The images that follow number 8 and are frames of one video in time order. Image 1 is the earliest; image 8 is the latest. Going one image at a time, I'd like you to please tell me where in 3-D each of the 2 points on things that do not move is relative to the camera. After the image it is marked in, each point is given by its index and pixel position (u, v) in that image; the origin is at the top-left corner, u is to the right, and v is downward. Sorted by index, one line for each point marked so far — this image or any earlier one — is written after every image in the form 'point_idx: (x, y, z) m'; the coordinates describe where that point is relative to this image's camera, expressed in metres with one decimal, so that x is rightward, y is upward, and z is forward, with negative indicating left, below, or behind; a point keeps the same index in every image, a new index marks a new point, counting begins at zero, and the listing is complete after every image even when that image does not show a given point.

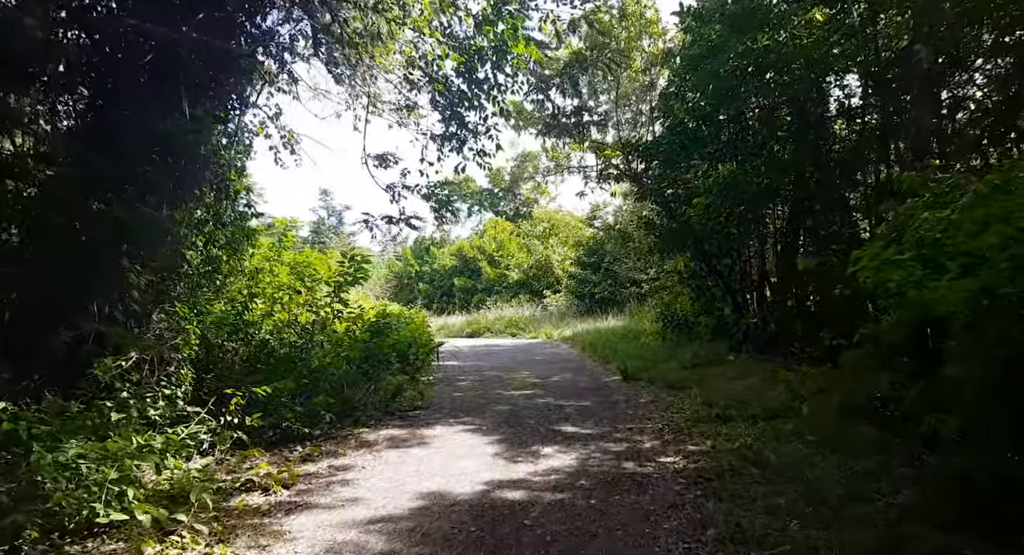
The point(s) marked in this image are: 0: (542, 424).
0: (+0.3, -1.5, +8.0) m
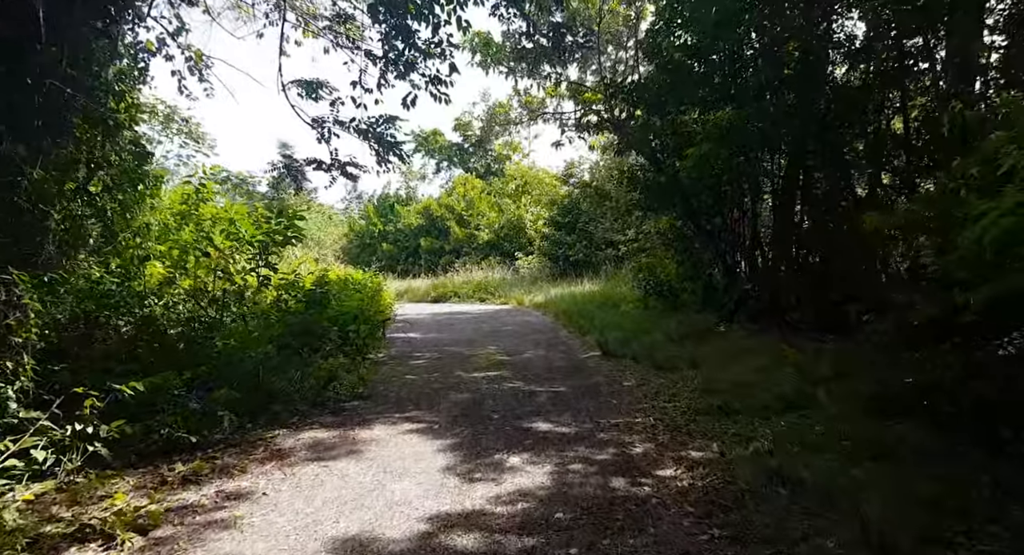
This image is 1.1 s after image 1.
0: (0.0, -1.2, +6.5) m
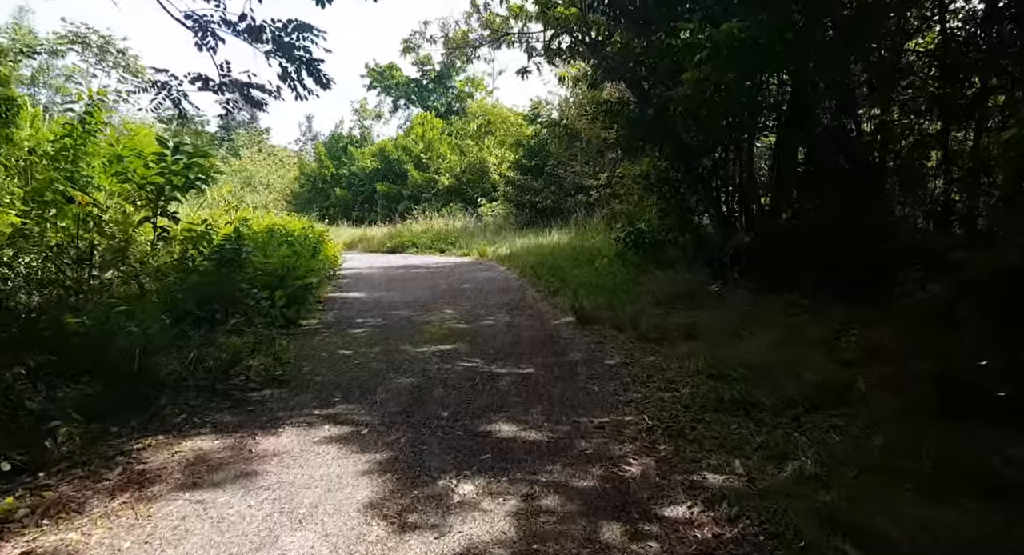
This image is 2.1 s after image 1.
0: (-0.3, -0.9, +5.0) m
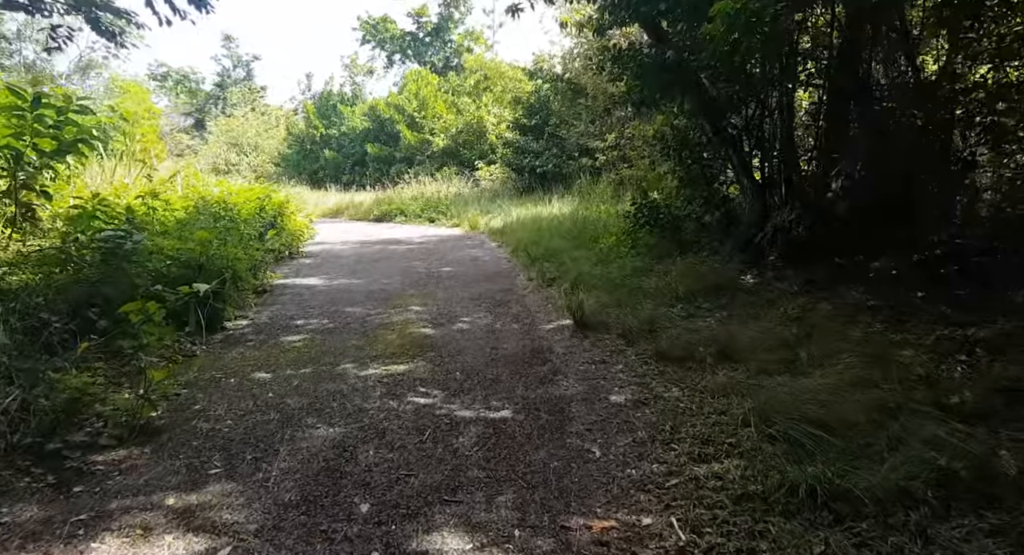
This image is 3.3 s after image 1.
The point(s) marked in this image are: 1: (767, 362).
0: (-0.5, -1.0, +3.2) m
1: (+1.6, -0.5, +4.9) m
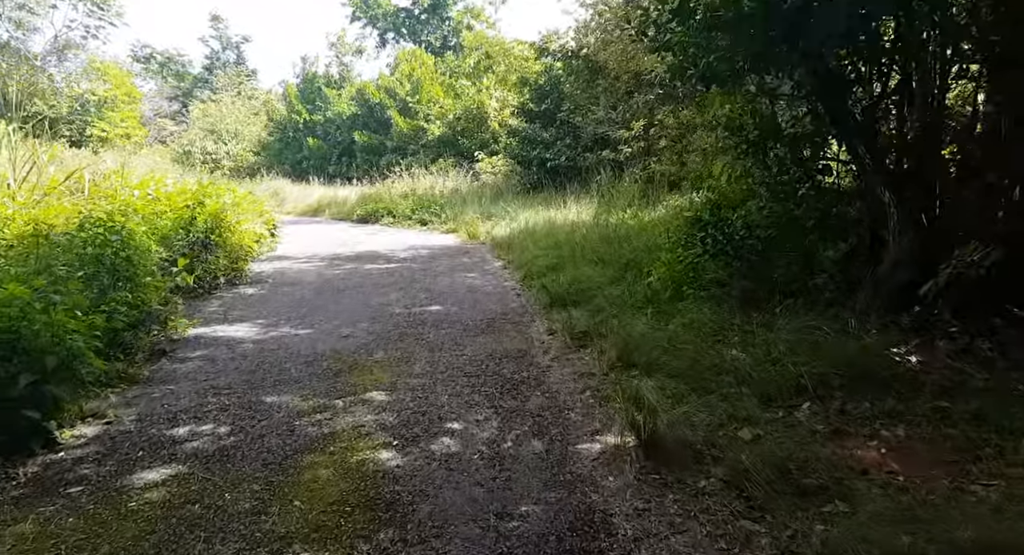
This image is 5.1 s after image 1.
0: (-0.4, -1.4, +0.6) m
1: (+1.7, -1.0, +2.3) m
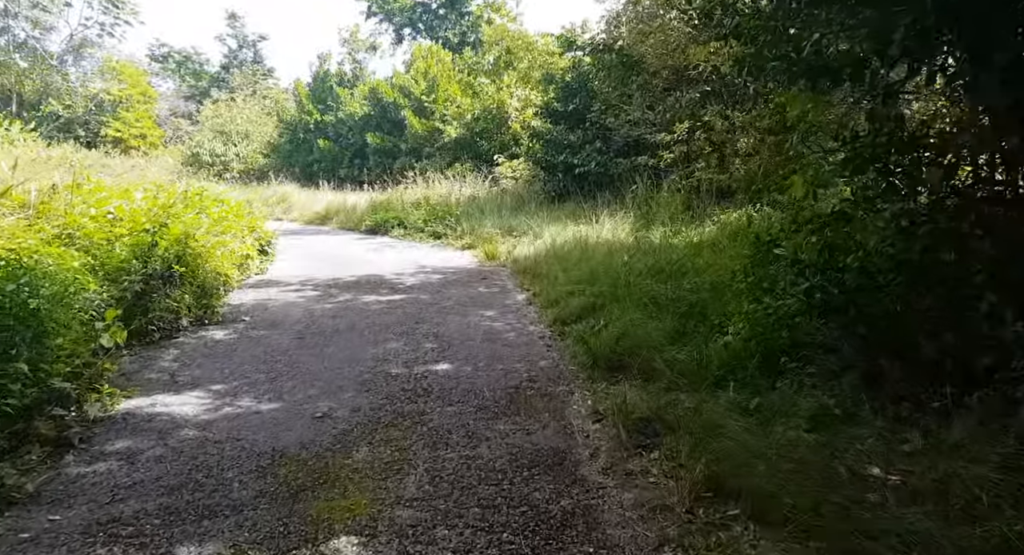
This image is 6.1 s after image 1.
0: (-0.4, -1.8, -1.0) m
1: (+1.8, -1.3, +0.6) m
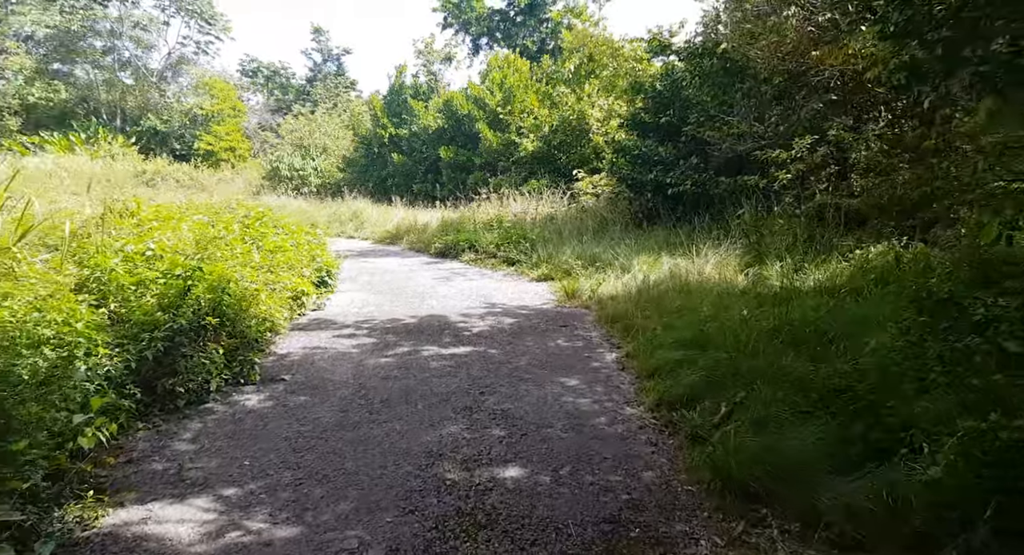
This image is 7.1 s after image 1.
0: (-0.5, -2.1, -2.3) m
1: (+1.8, -1.7, -0.9) m
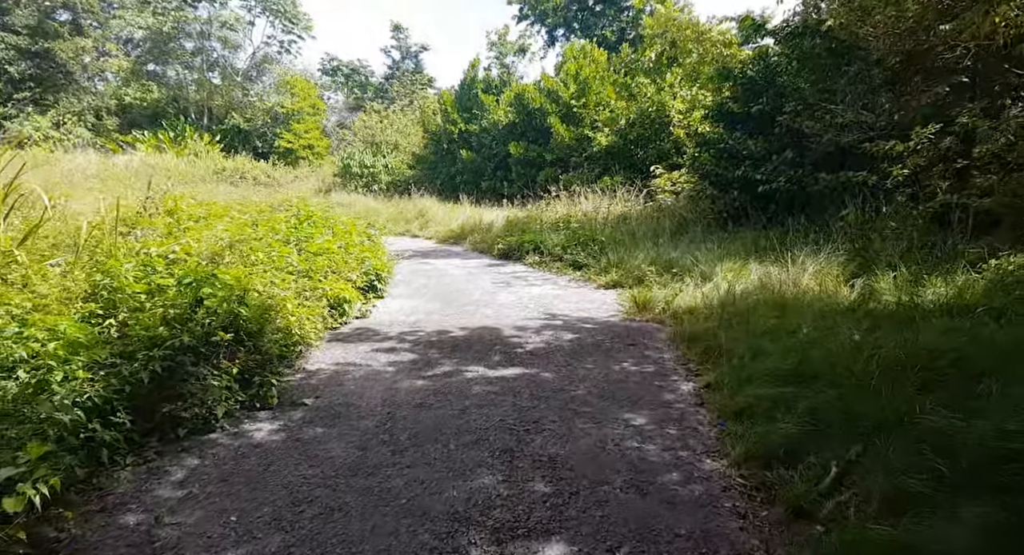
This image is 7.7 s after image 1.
0: (-1.0, -2.2, -3.2) m
1: (+1.5, -1.8, -2.0) m
